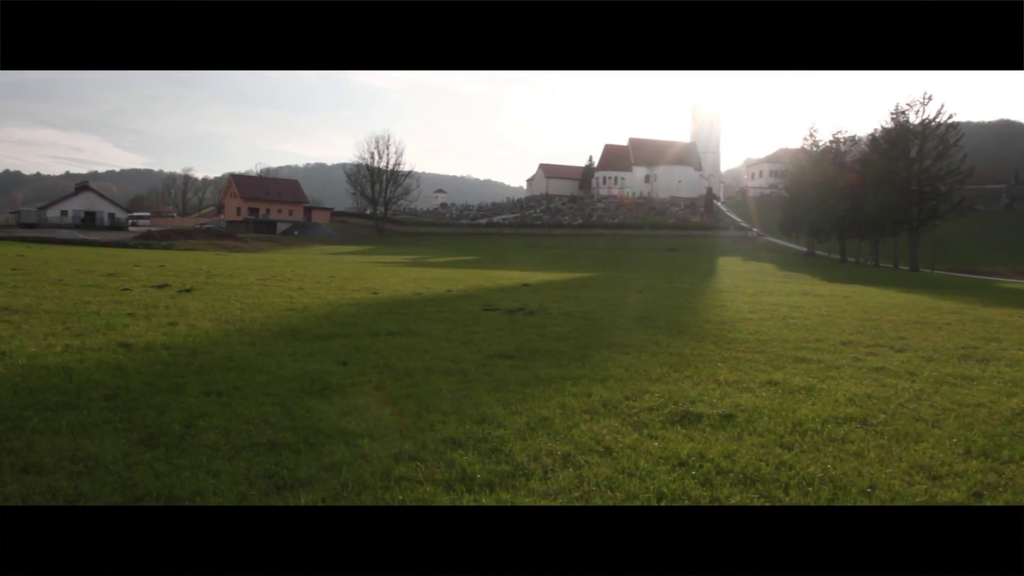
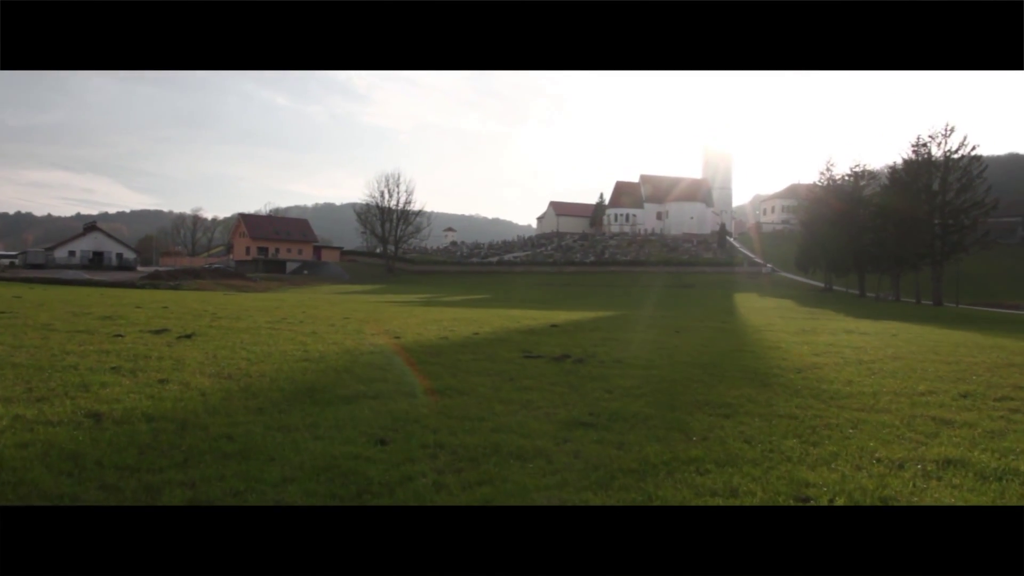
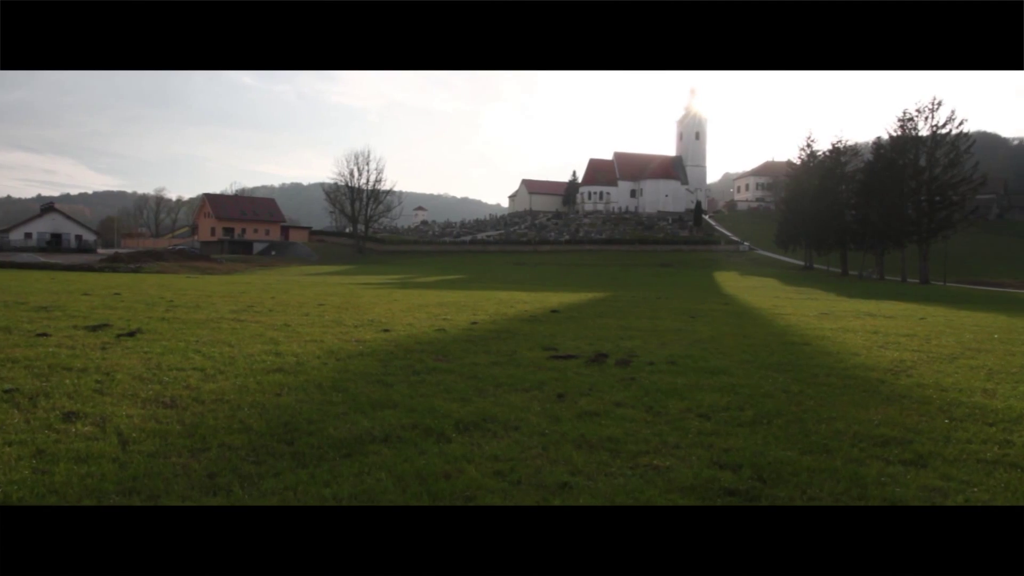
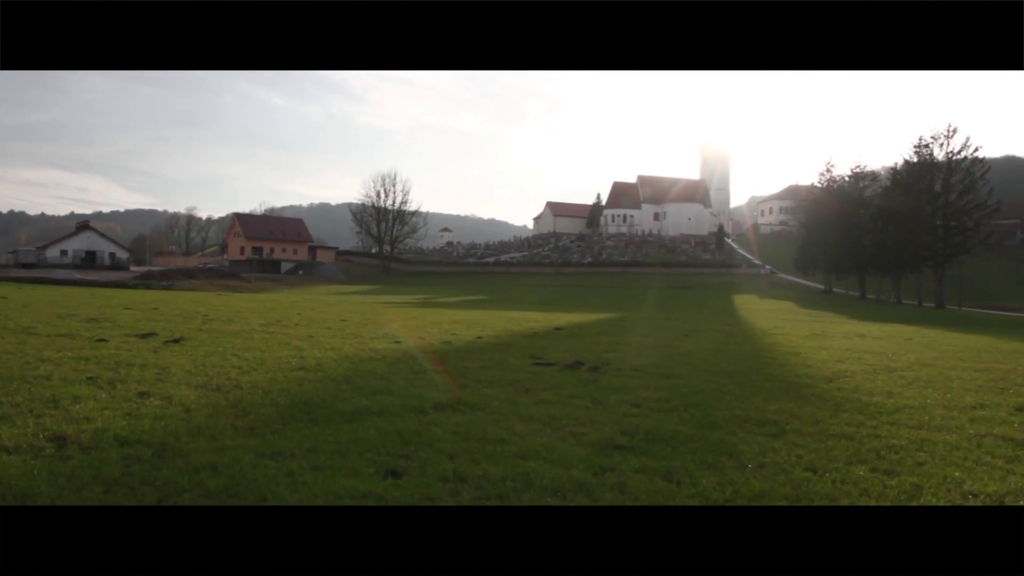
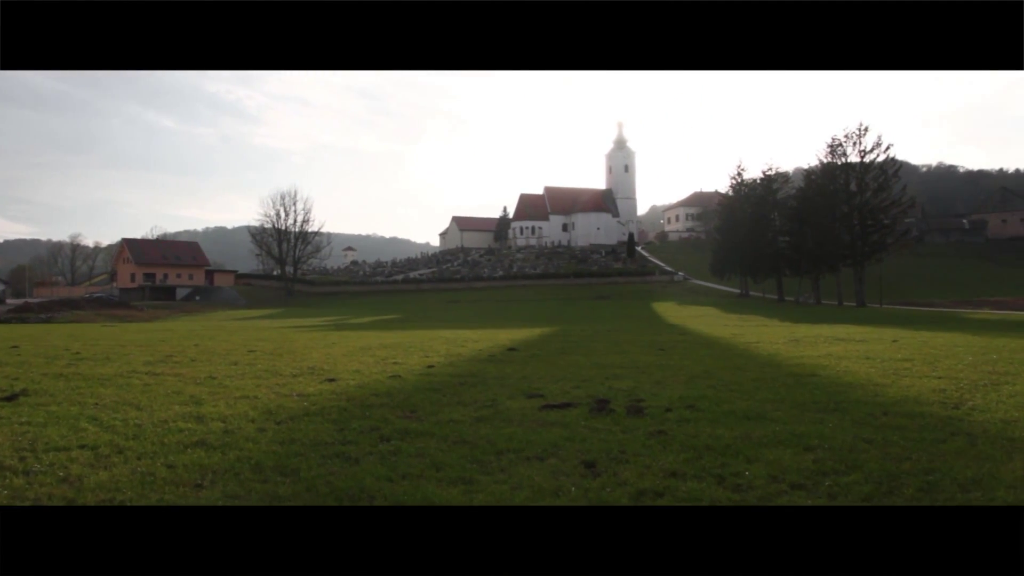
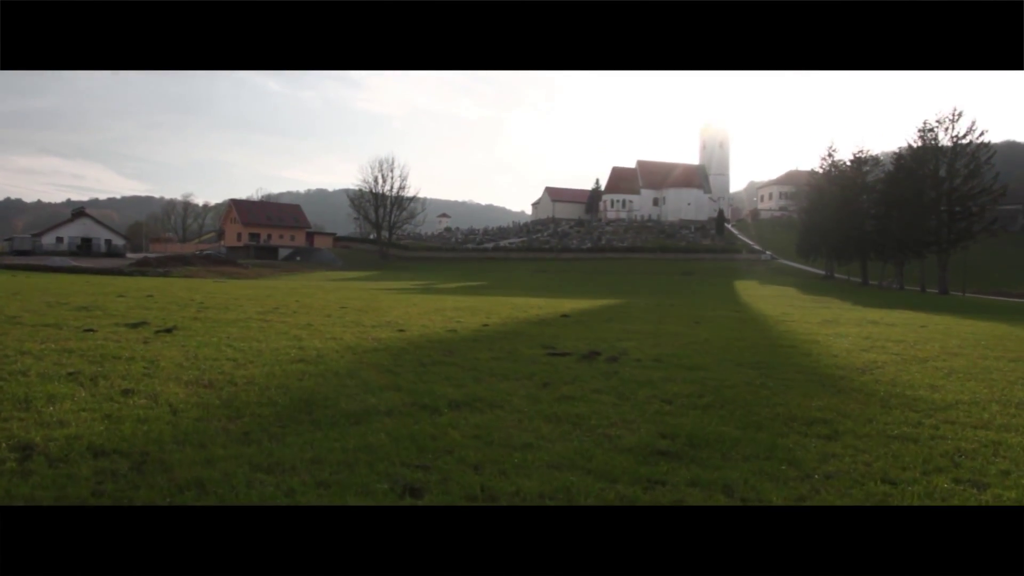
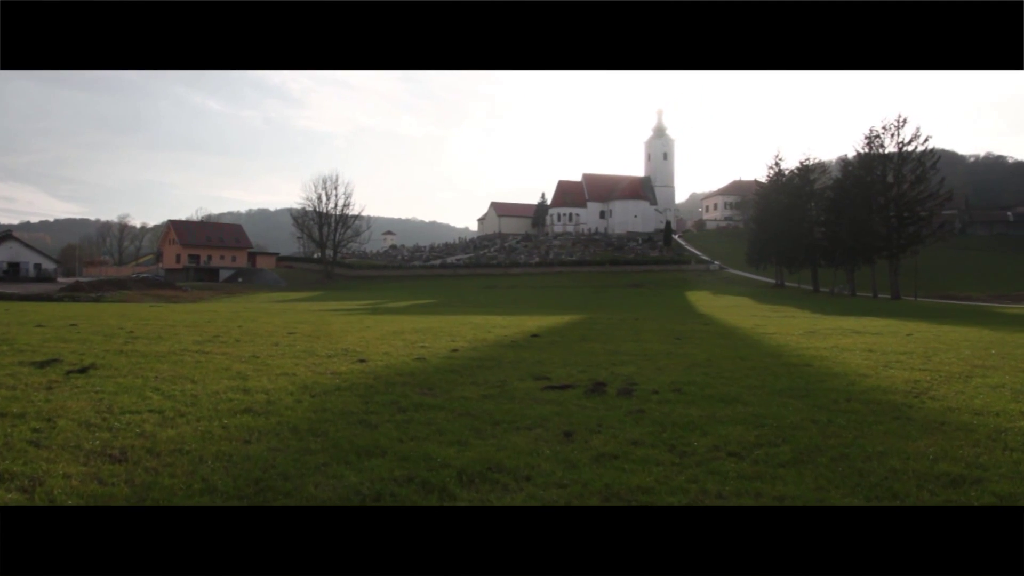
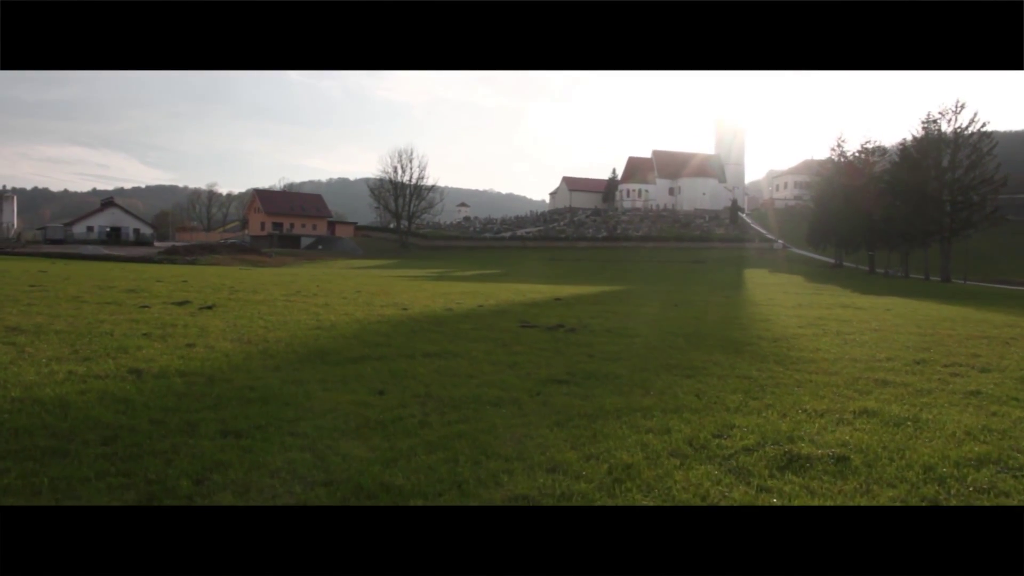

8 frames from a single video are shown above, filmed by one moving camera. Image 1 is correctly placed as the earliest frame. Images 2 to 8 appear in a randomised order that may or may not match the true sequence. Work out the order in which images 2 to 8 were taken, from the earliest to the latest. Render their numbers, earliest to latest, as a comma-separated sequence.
8, 2, 4, 6, 3, 7, 5
